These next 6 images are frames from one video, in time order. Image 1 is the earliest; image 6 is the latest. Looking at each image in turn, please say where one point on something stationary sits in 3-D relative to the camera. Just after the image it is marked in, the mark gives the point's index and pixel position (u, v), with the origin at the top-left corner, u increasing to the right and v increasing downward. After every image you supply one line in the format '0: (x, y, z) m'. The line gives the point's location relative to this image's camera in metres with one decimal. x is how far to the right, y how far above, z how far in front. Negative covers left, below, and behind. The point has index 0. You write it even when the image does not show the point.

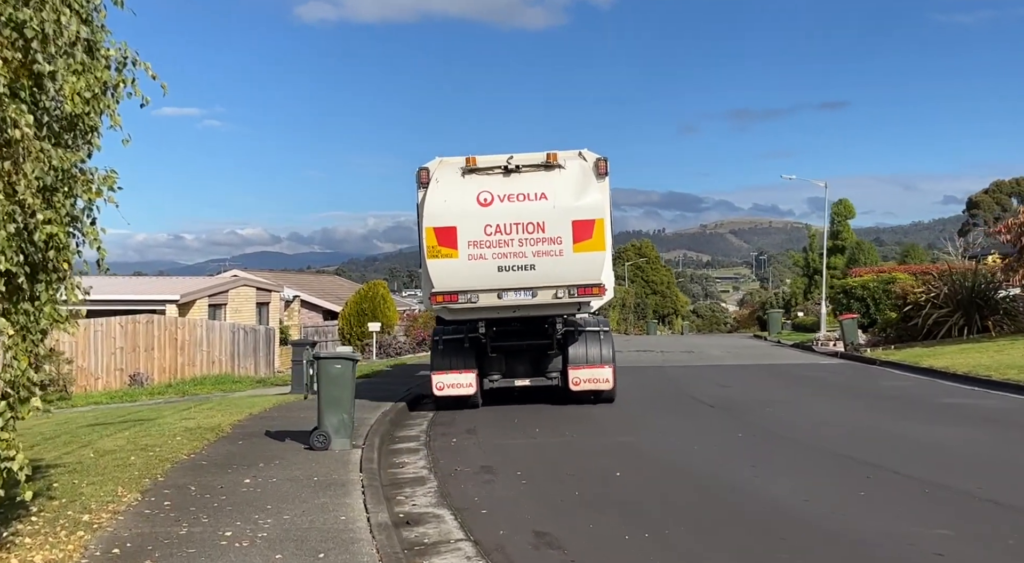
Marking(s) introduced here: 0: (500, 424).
0: (-0.2, -1.9, +14.2) m
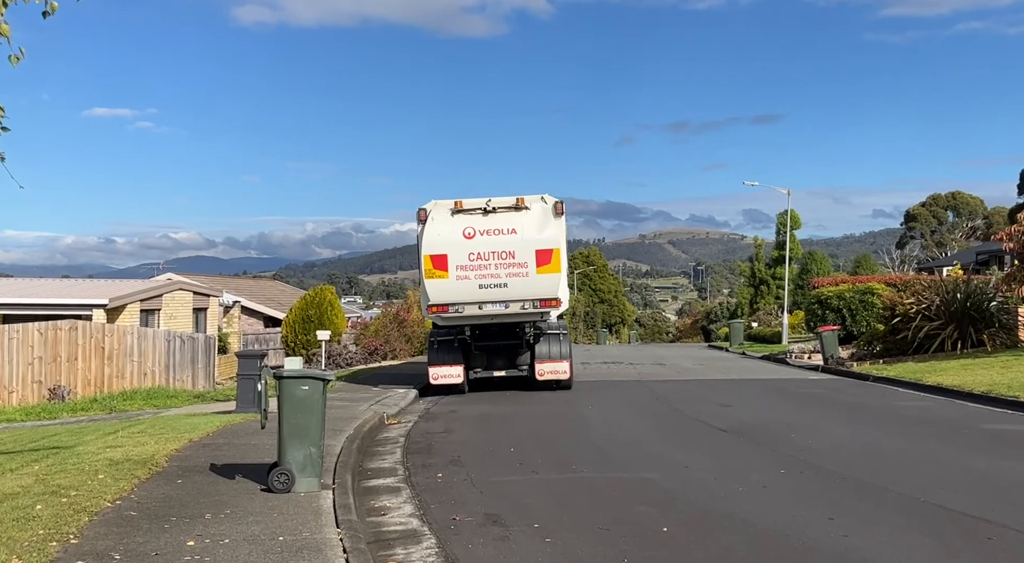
0: (-0.3, -1.9, +12.2) m
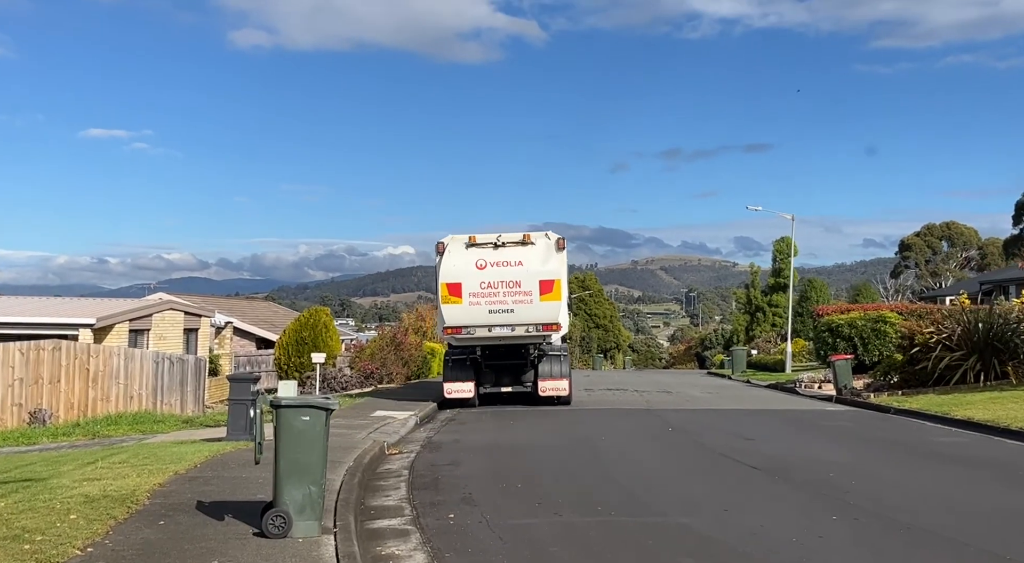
0: (-0.1, -2.1, +11.2) m
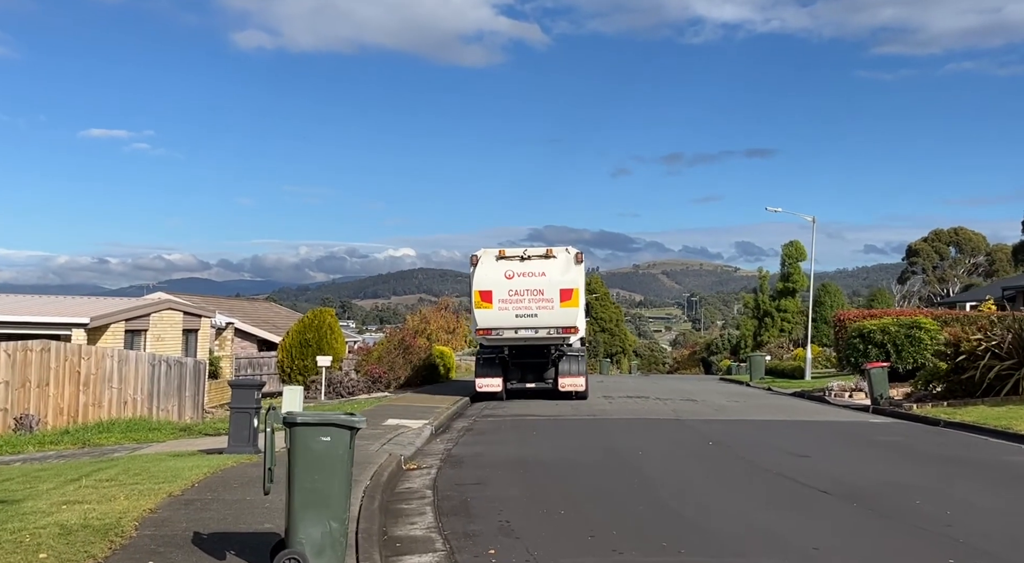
0: (+0.2, -2.1, +9.8) m
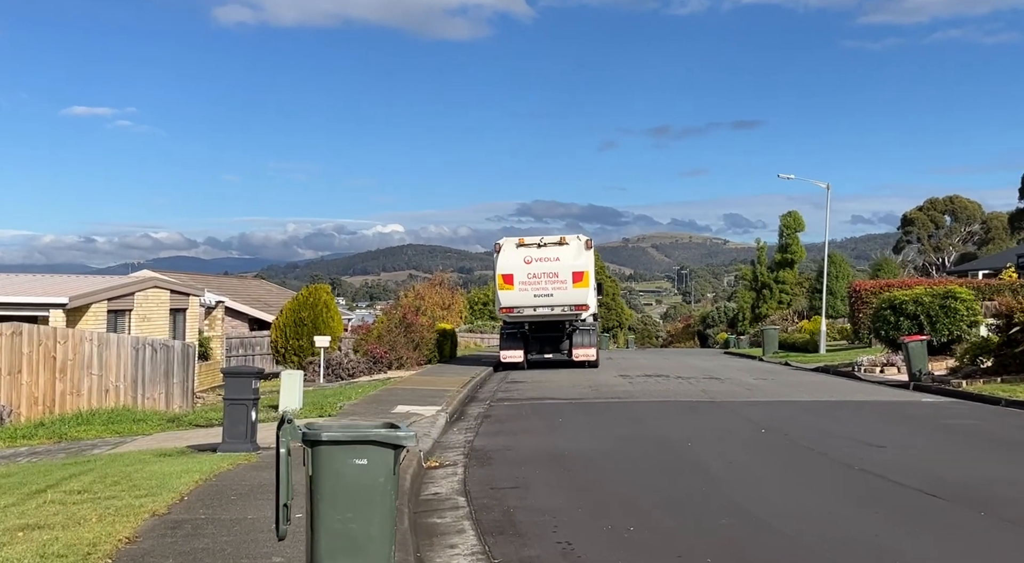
0: (+0.7, -1.9, +8.1) m
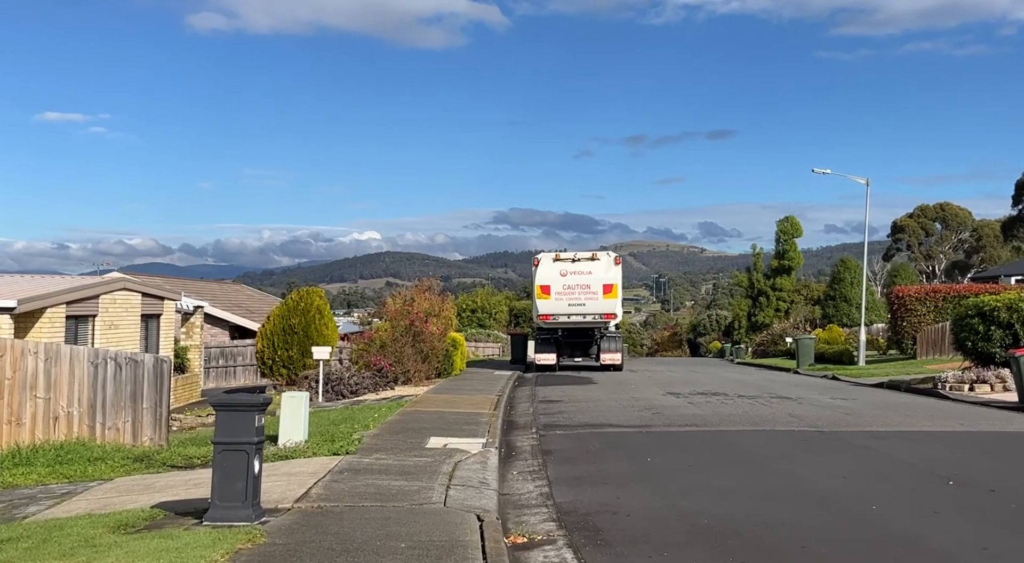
0: (+1.7, -1.8, +4.3) m
